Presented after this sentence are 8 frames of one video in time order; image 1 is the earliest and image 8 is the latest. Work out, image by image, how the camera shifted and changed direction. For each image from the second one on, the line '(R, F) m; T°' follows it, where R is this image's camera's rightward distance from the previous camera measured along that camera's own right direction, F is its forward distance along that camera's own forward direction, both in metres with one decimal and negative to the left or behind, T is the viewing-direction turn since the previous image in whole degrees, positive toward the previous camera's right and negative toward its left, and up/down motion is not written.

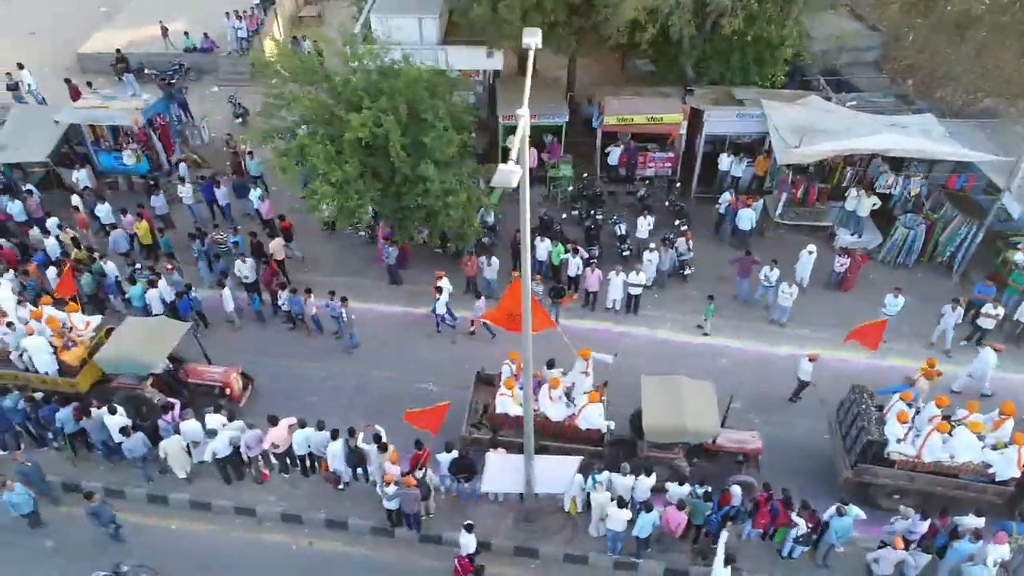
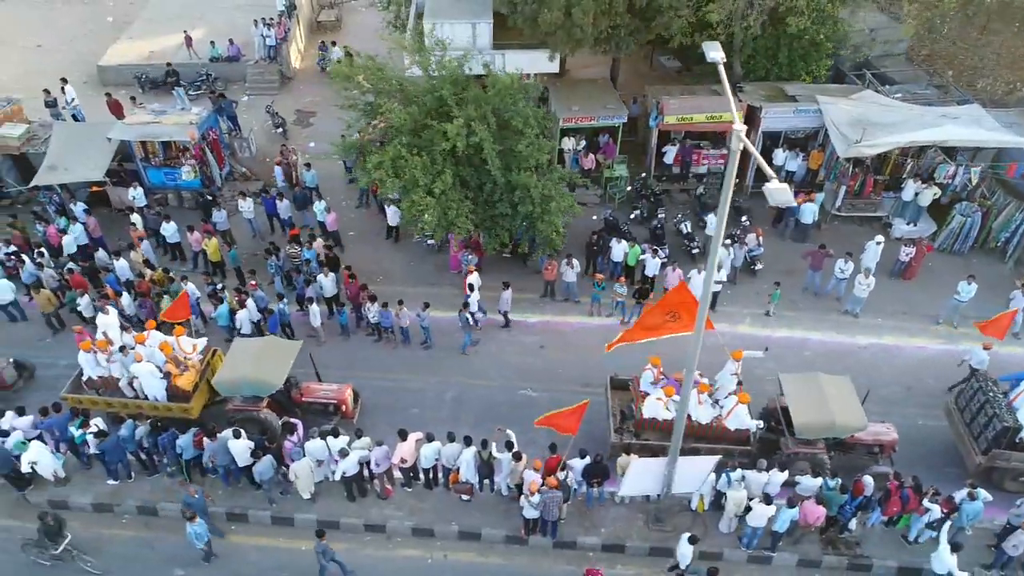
(-2.4, 0.0) m; +3°
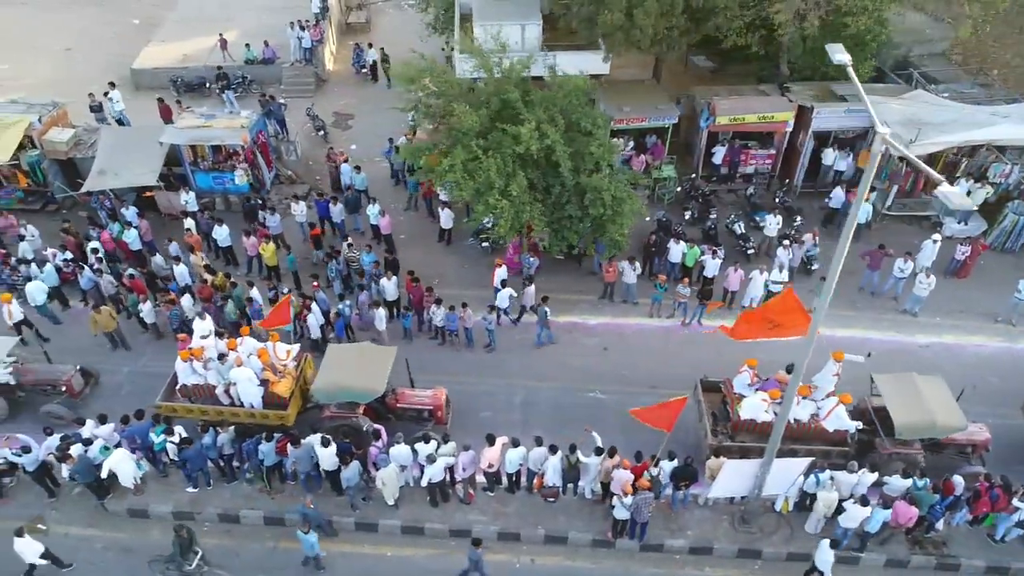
(-1.4, 0.0) m; +1°
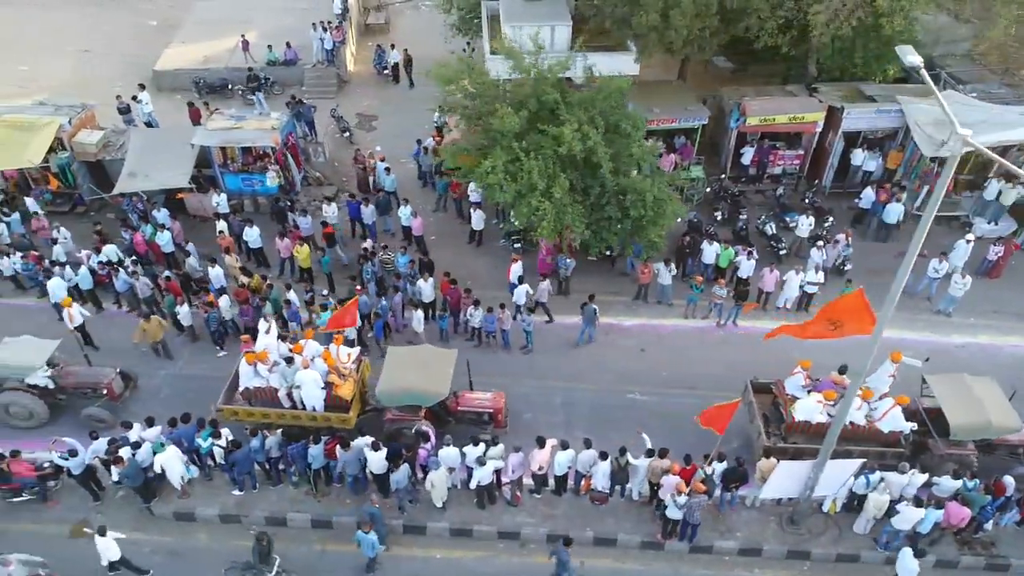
(-0.8, 0.0) m; 0°
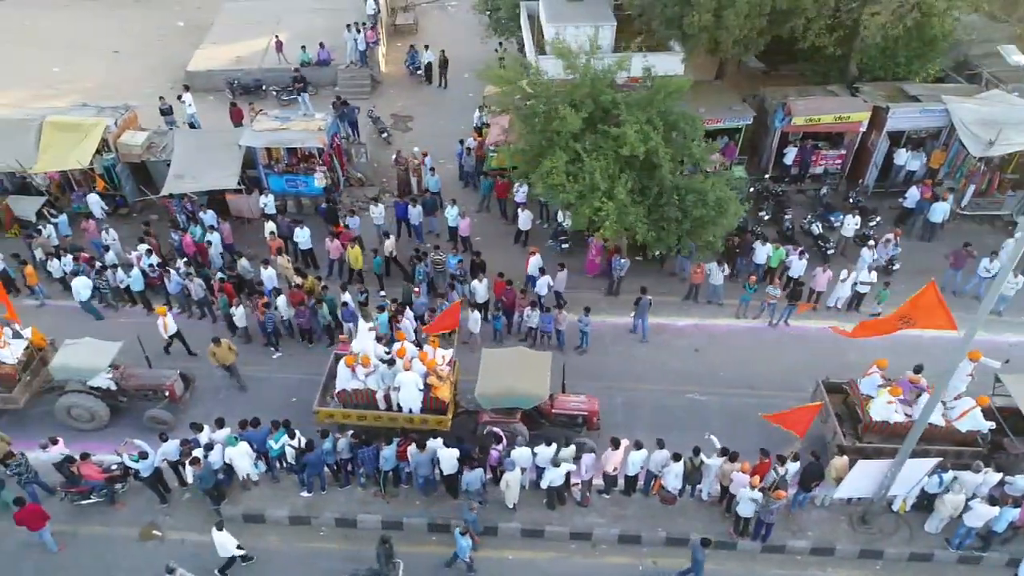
(-1.1, 0.0) m; 0°
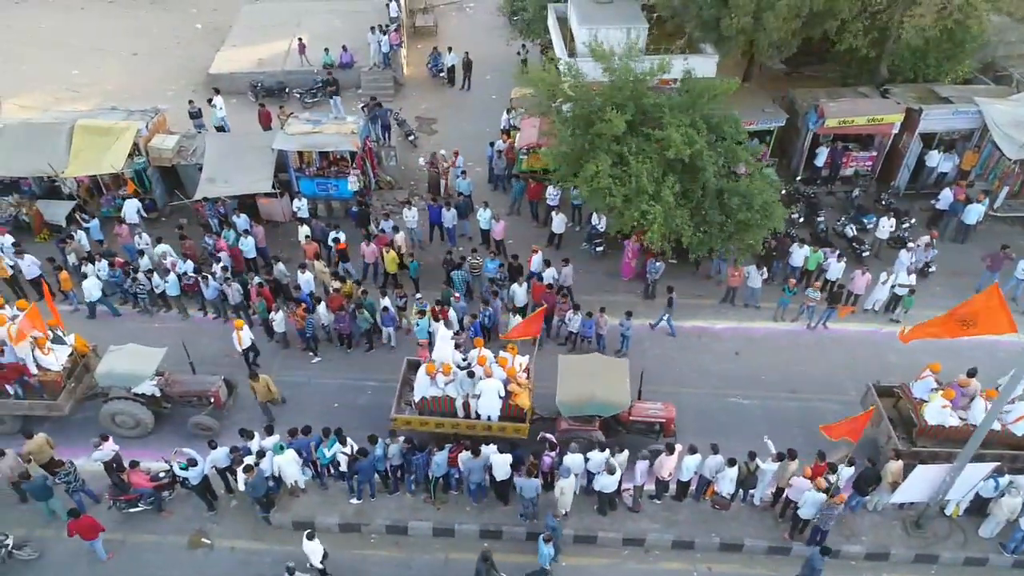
(-0.8, +0.1) m; 0°
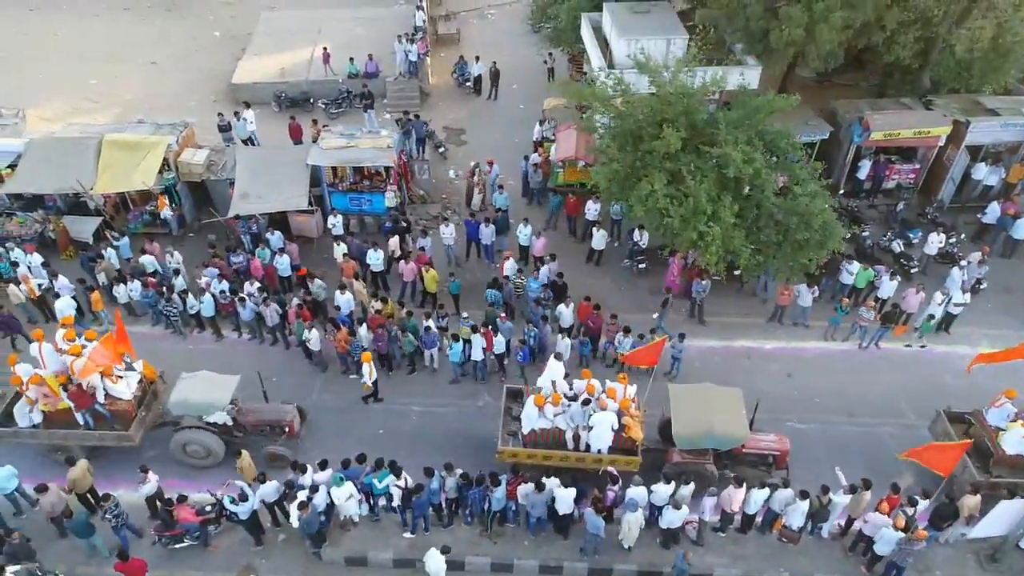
(-0.9, +0.4) m; 0°
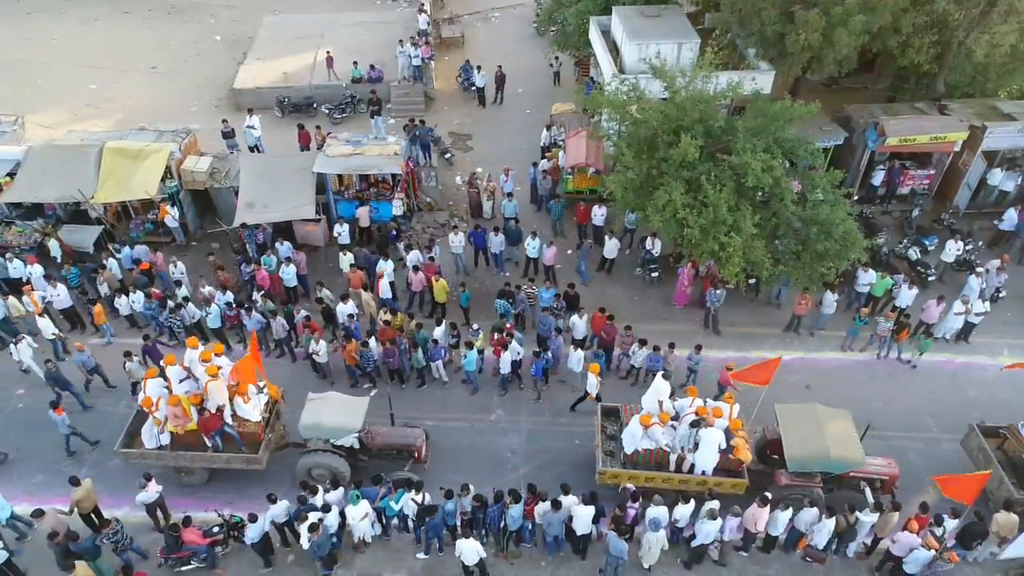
(-0.3, +0.3) m; 0°
